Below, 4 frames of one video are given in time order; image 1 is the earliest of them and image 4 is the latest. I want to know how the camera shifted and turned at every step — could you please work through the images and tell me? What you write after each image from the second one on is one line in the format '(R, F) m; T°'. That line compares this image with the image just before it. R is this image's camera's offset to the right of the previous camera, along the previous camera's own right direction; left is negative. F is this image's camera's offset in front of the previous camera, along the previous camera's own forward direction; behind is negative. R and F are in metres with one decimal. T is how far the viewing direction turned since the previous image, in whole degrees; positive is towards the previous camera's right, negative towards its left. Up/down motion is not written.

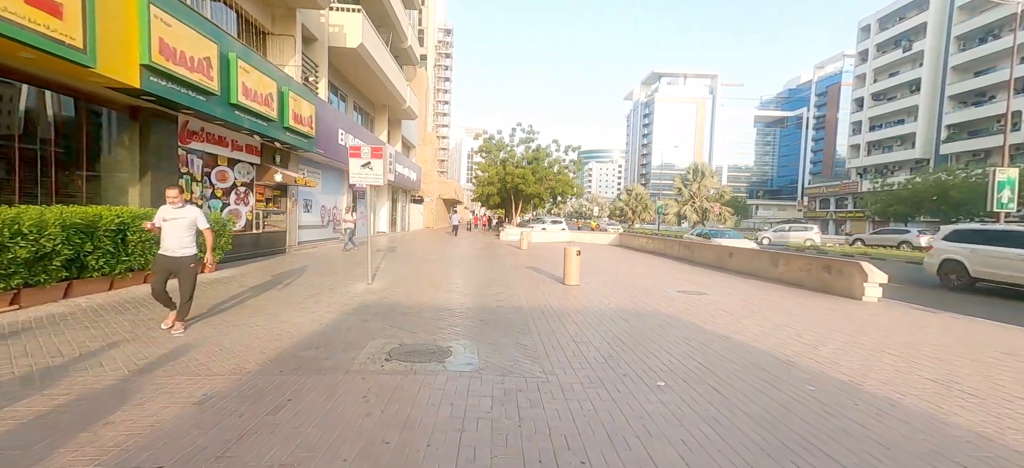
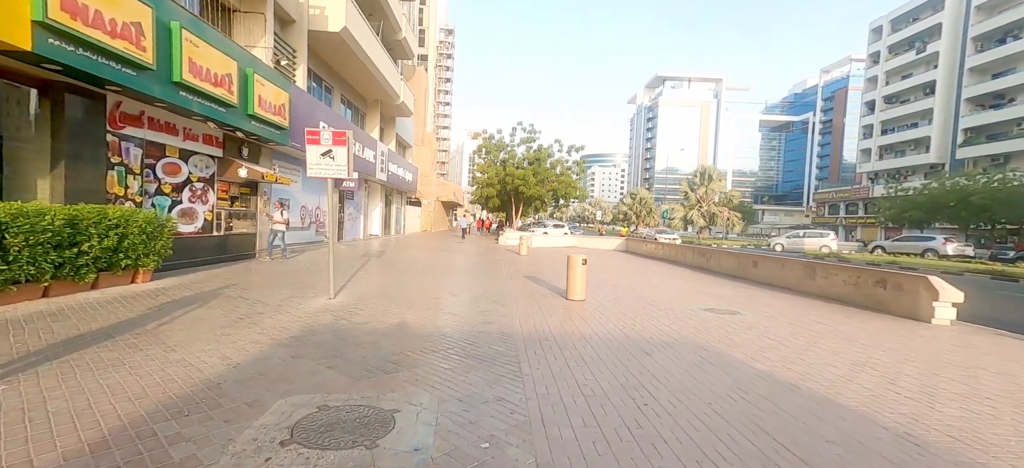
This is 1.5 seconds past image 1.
(+0.2, +1.5) m; 0°
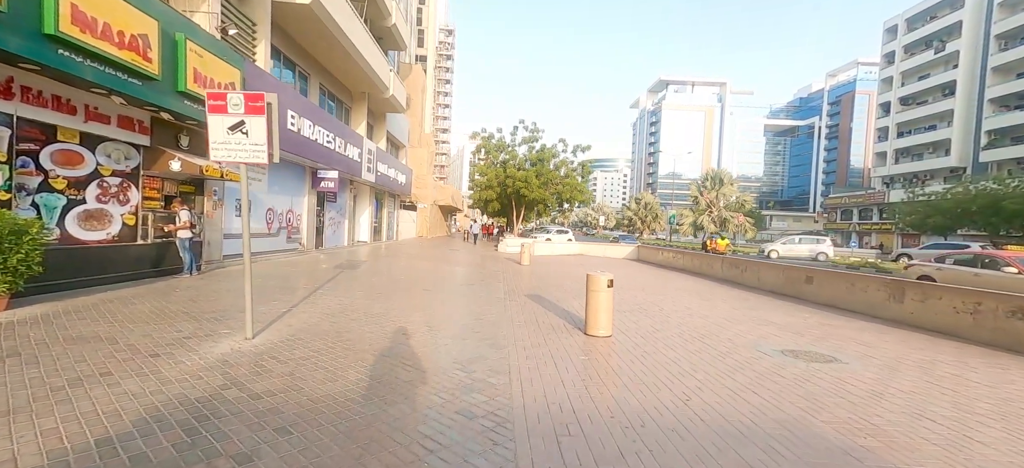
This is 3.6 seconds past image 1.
(0.0, +2.3) m; 0°
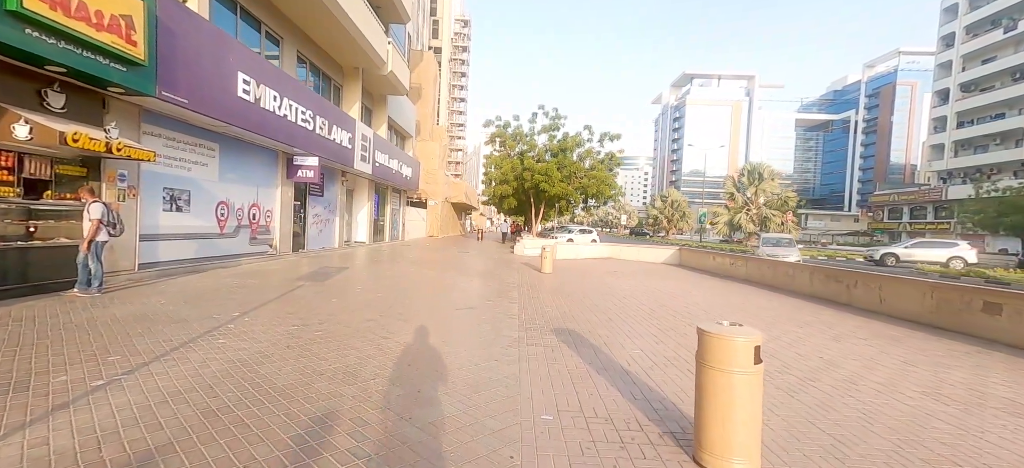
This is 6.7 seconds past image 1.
(-0.1, +3.3) m; -3°
